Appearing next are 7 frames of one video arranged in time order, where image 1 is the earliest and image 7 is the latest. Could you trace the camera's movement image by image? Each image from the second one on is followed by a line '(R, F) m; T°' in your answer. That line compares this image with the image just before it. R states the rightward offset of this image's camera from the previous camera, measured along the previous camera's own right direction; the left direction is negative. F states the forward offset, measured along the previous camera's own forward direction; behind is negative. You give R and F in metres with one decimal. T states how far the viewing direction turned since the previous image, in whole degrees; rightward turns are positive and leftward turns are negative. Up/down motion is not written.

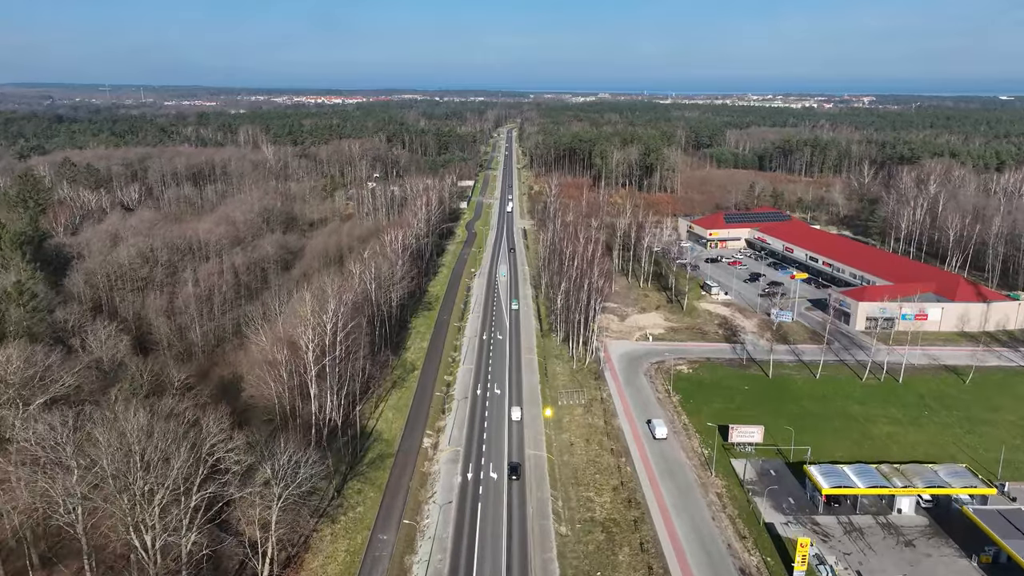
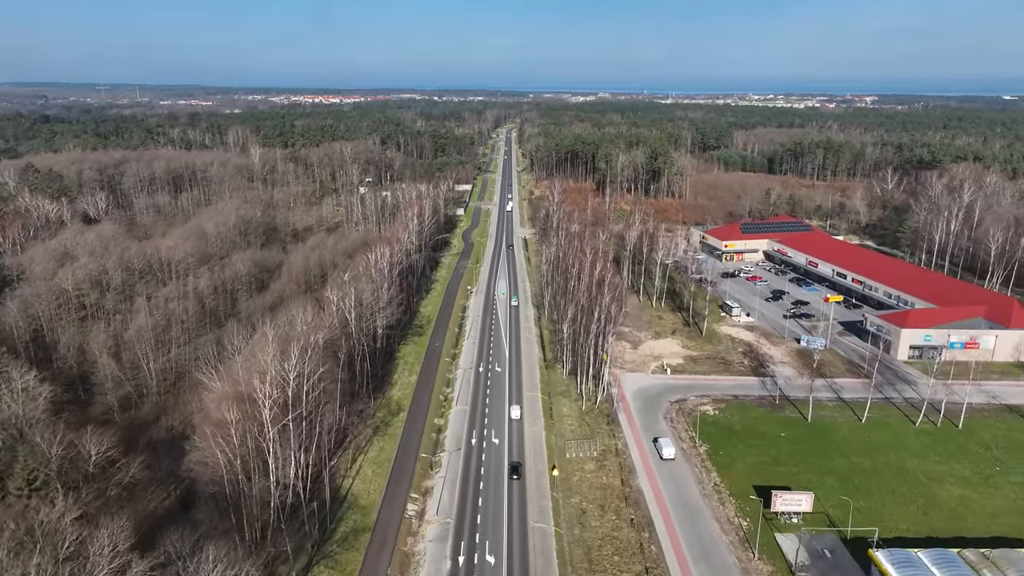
(-0.1, +6.0) m; 0°
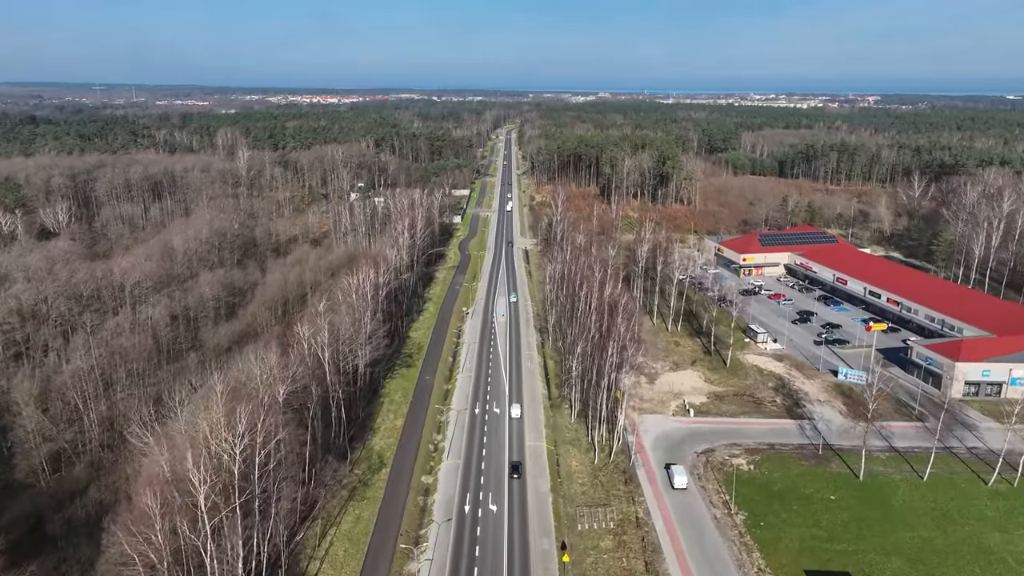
(0.0, +5.9) m; 0°
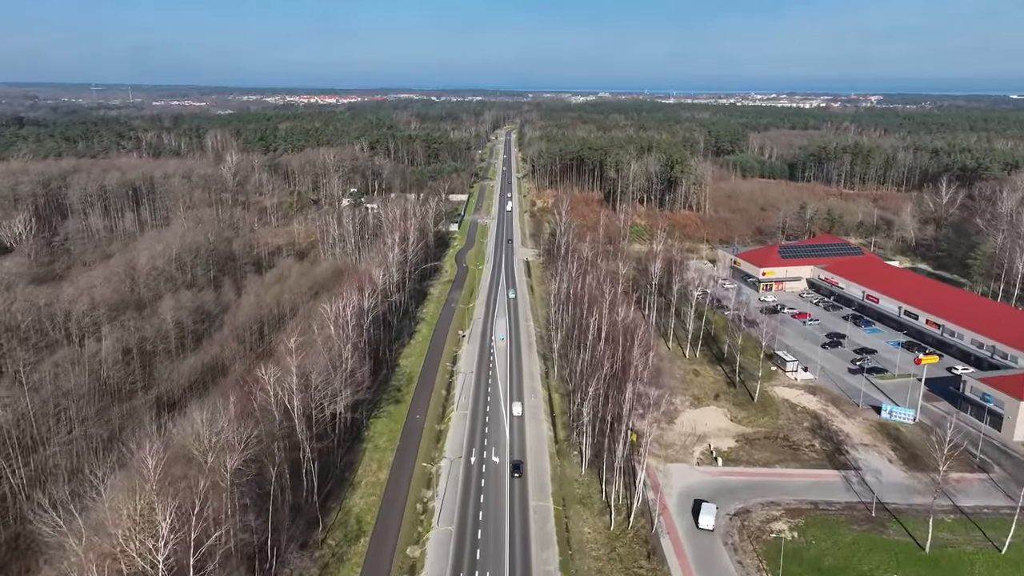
(-0.1, +5.3) m; 0°
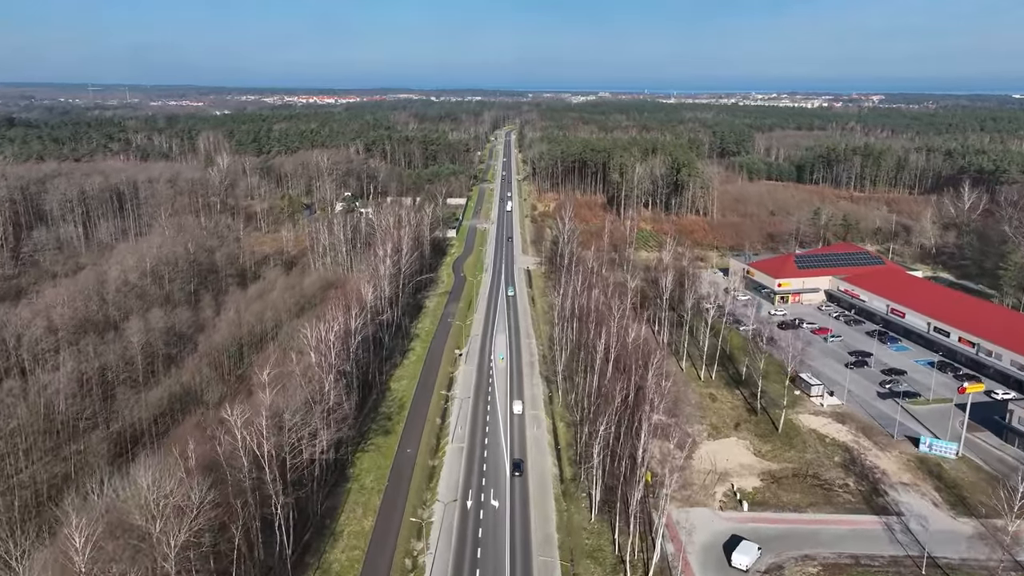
(0.0, +3.8) m; 0°
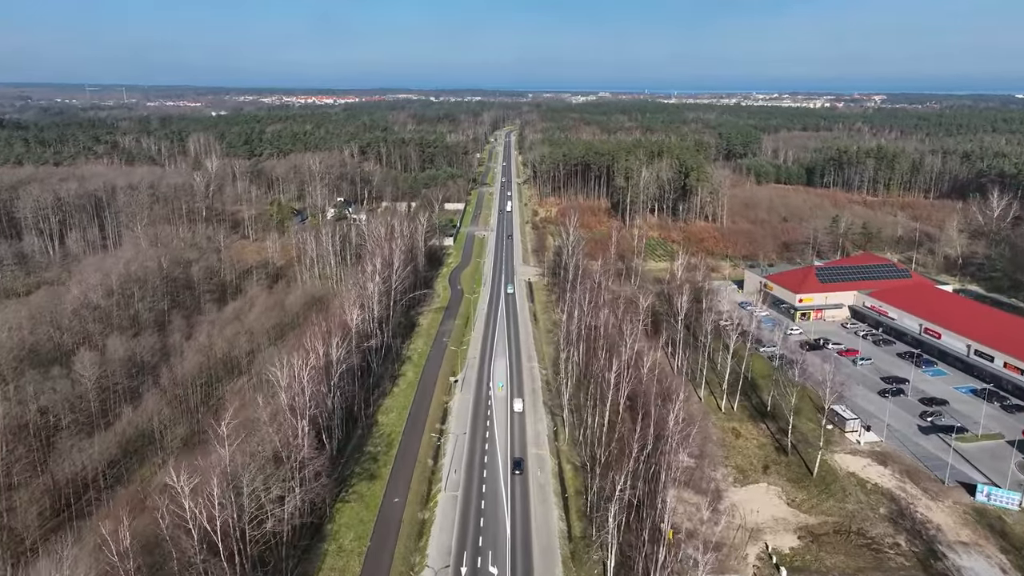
(-0.1, +4.4) m; 0°
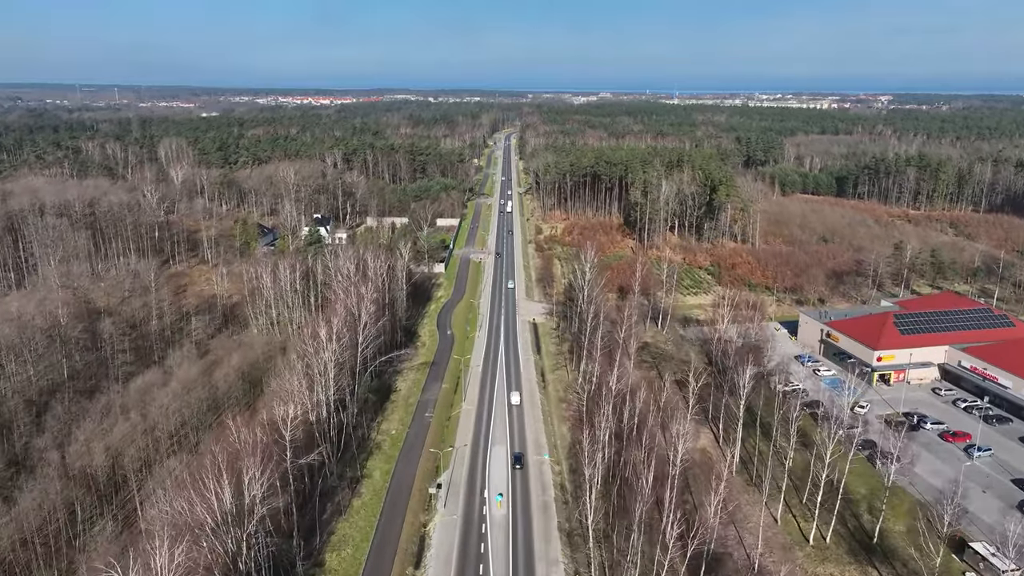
(-0.1, +12.0) m; 0°
